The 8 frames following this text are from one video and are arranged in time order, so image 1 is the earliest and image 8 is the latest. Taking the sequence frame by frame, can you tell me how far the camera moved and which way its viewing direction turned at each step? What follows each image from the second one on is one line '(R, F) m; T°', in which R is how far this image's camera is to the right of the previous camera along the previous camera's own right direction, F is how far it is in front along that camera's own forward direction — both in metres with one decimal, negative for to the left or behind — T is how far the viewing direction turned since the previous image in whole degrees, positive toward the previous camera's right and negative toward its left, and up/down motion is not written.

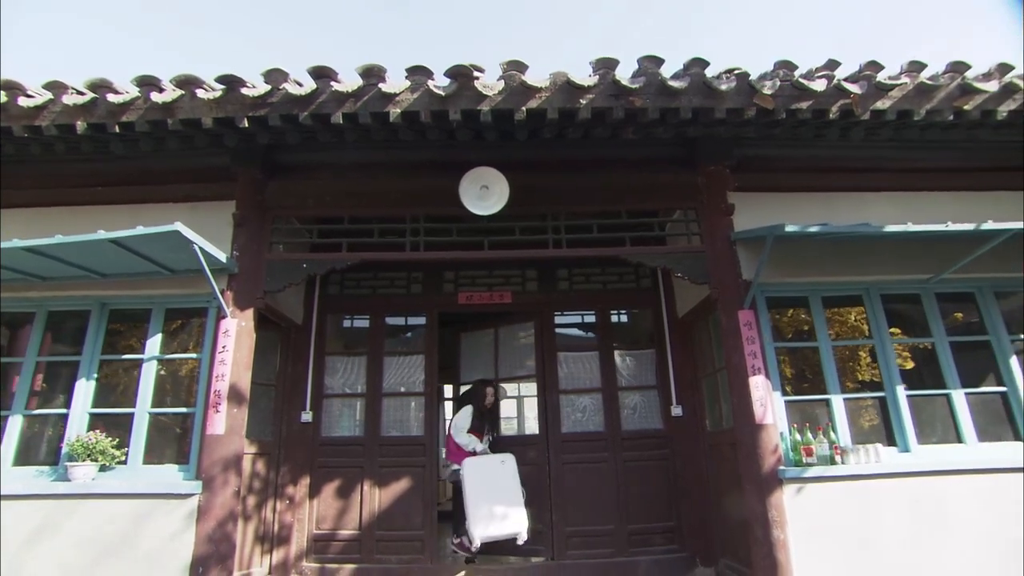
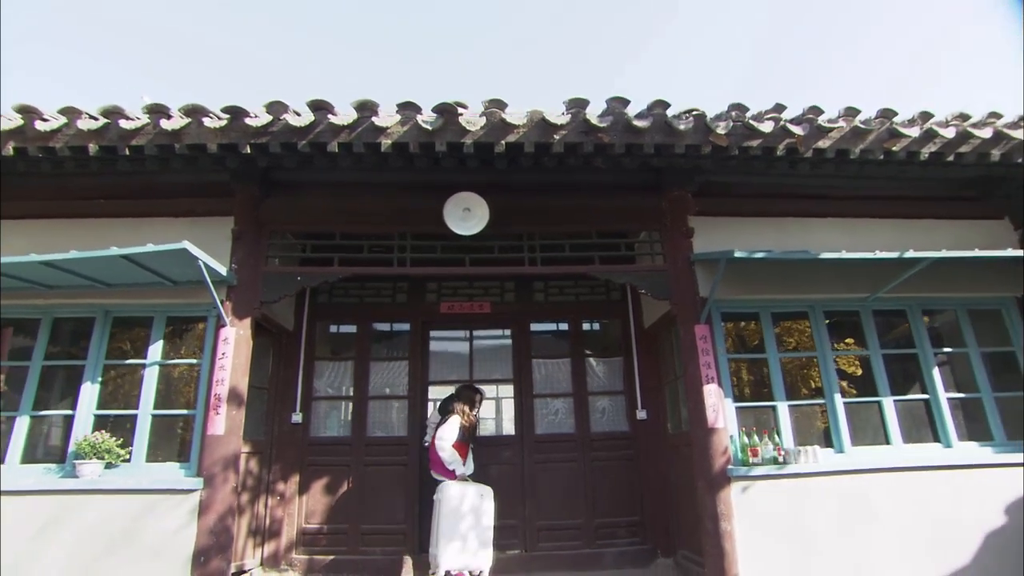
(0.0, -0.4) m; +2°
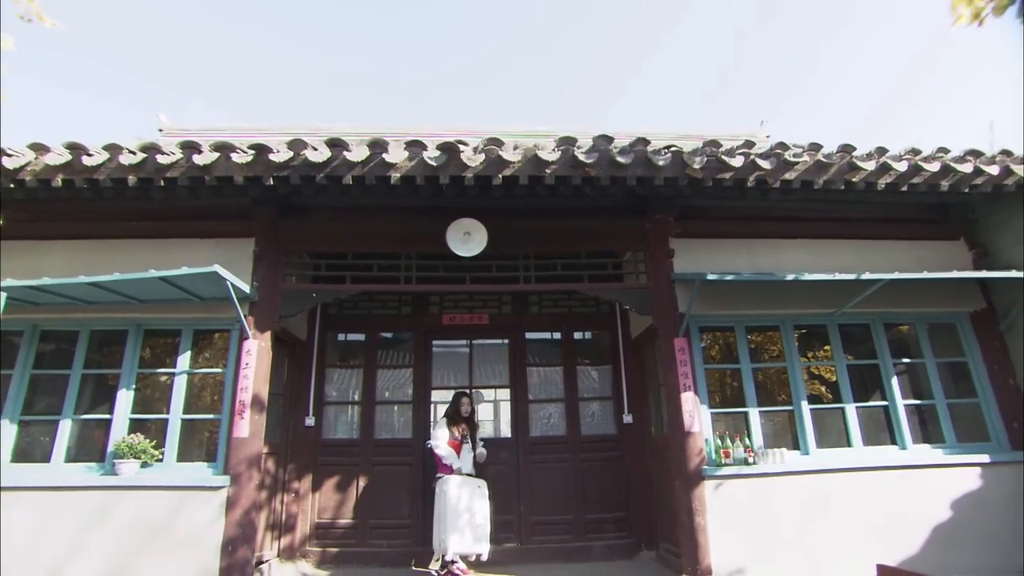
(0.0, -0.4) m; 0°
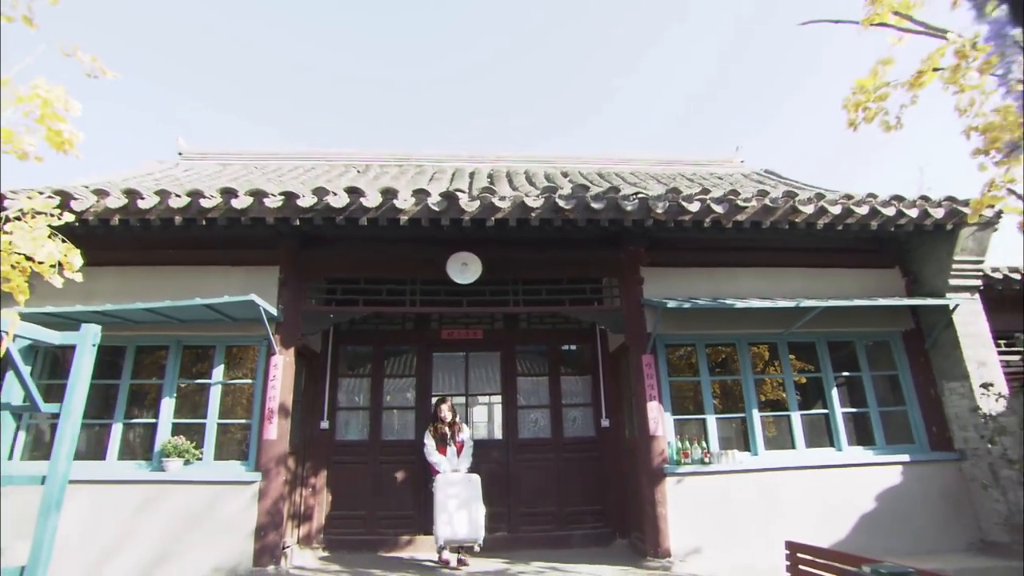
(0.0, -0.7) m; 0°
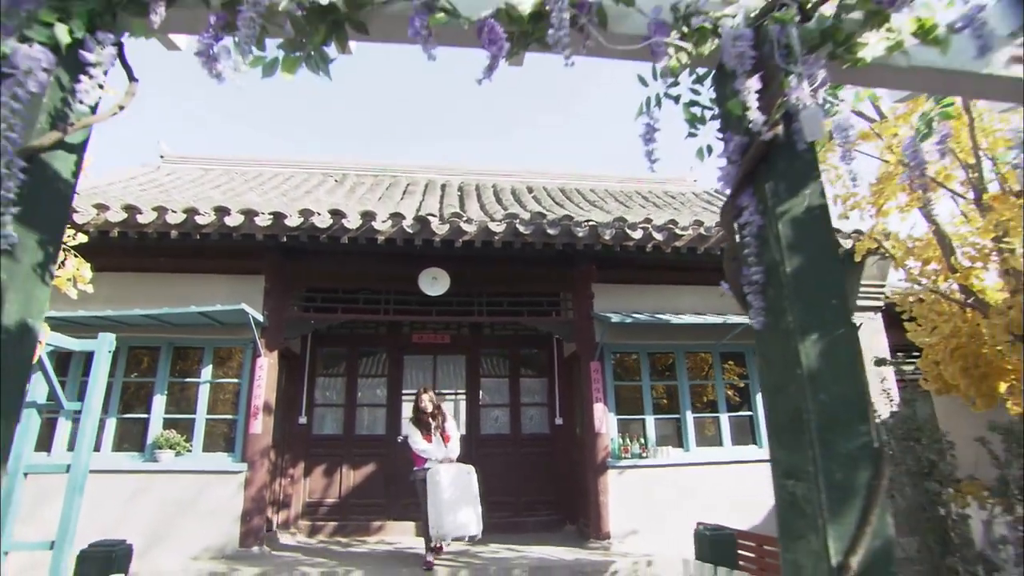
(0.0, -0.6) m; +3°
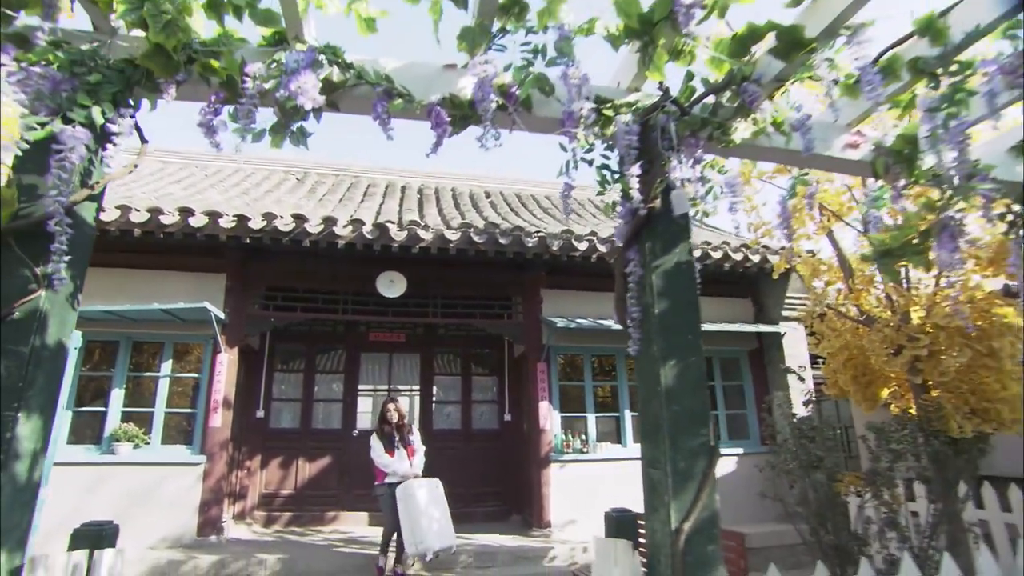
(+0.1, -0.4) m; +4°
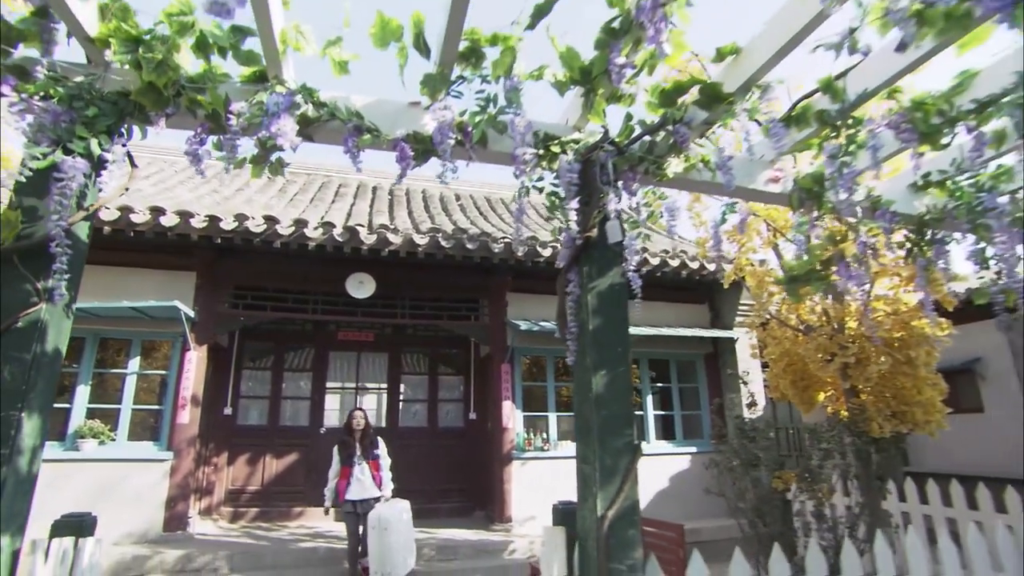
(+0.1, -0.2) m; +3°
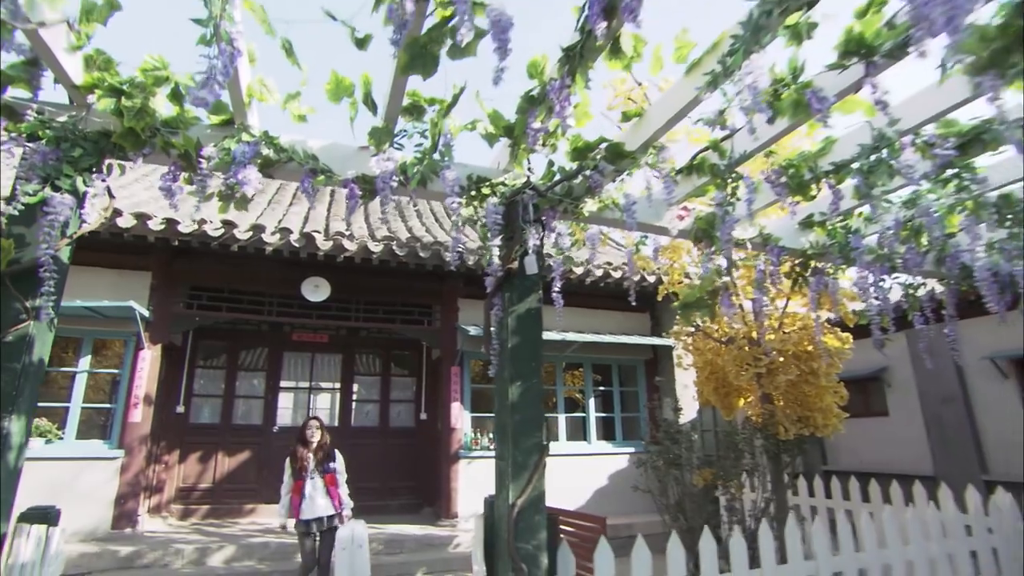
(+0.1, -0.3) m; +4°
